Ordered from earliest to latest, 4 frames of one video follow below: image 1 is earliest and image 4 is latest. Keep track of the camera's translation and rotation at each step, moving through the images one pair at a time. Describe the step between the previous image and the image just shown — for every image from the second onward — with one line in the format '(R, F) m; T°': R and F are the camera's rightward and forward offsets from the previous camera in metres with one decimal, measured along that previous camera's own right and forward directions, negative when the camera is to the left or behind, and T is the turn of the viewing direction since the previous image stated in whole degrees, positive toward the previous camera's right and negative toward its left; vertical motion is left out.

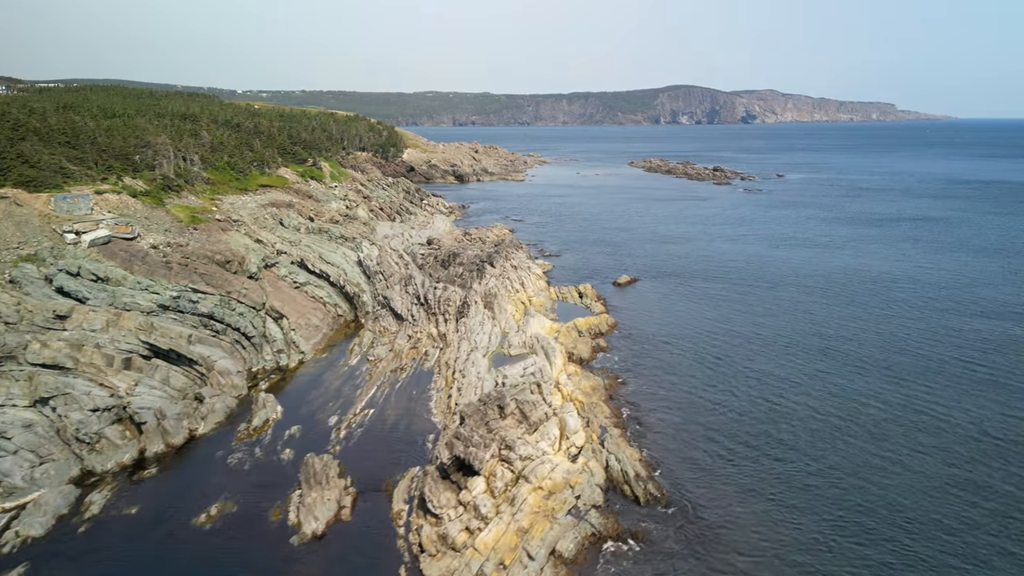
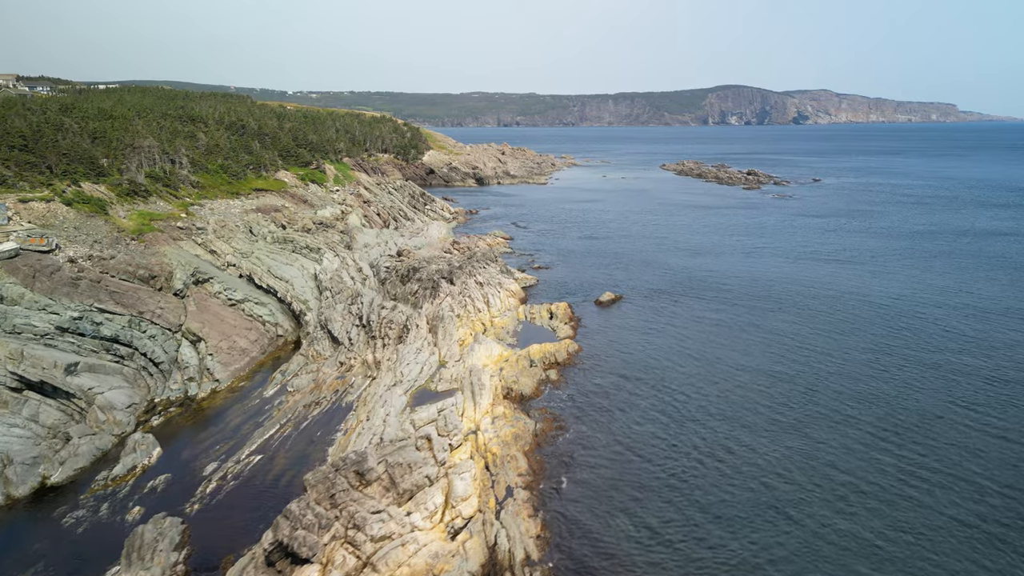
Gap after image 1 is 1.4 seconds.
(+5.2, +4.7) m; -4°
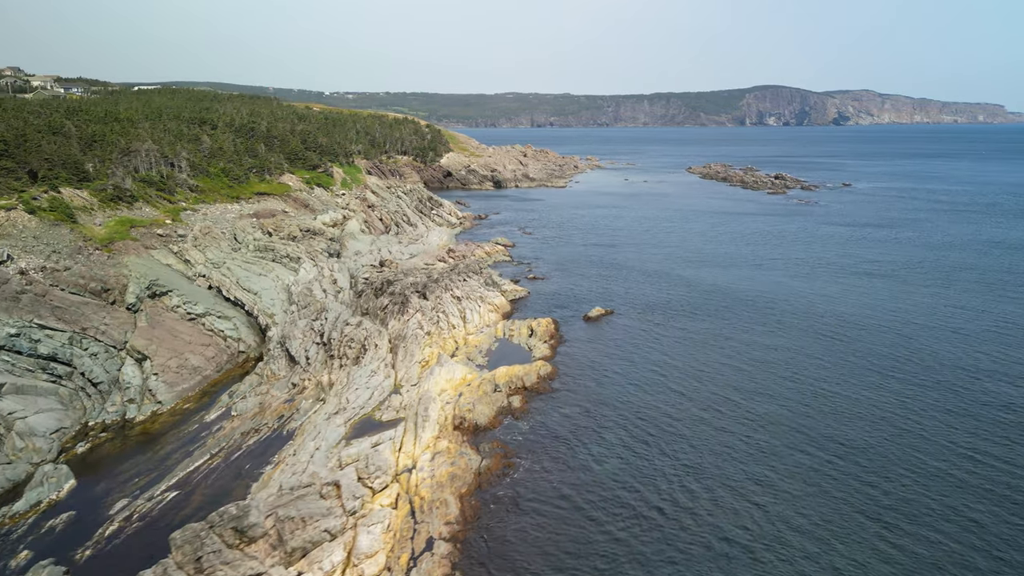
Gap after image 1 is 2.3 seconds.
(+3.3, +2.7) m; -3°
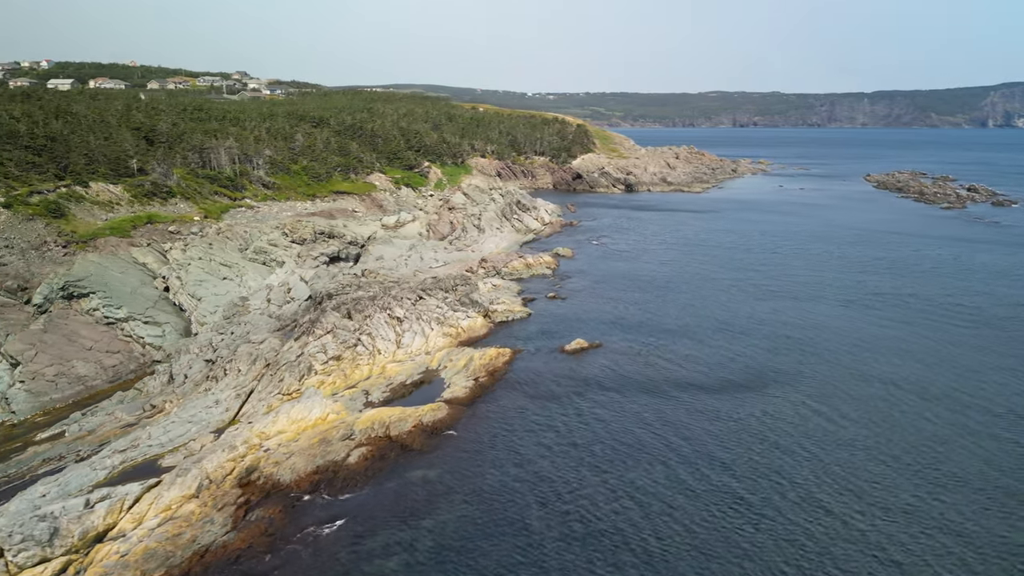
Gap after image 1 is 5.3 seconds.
(+12.8, +8.2) m; -15°
